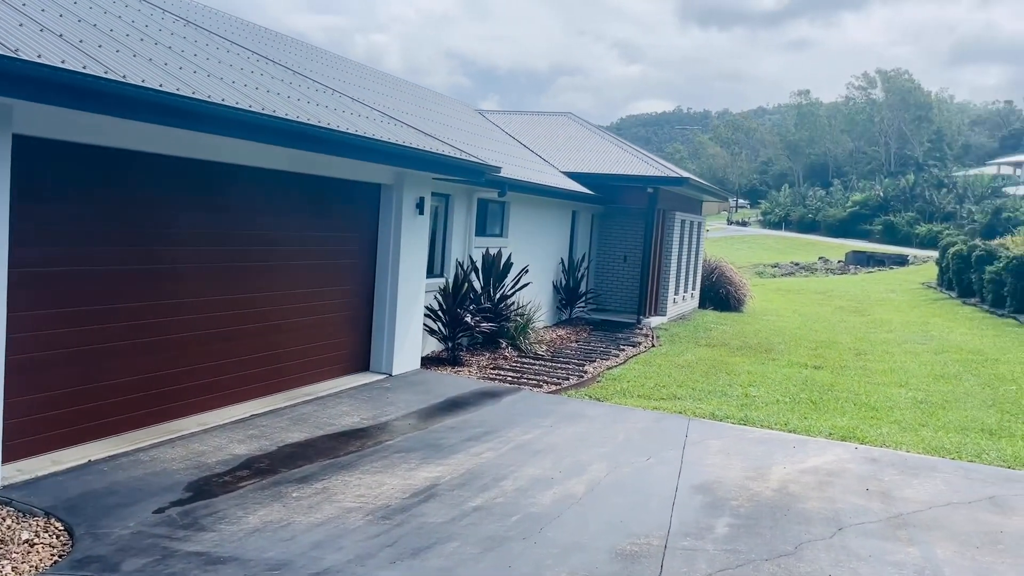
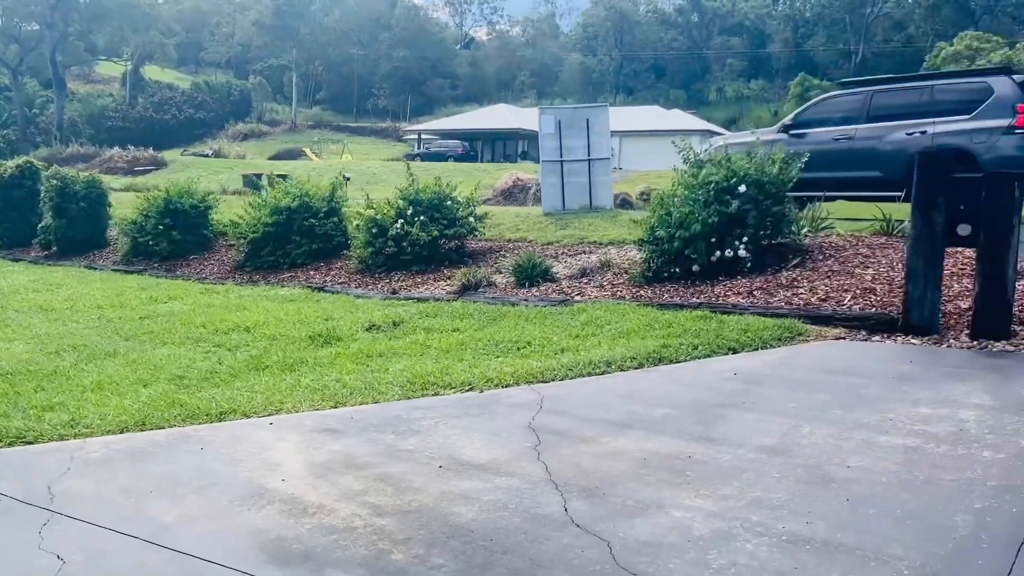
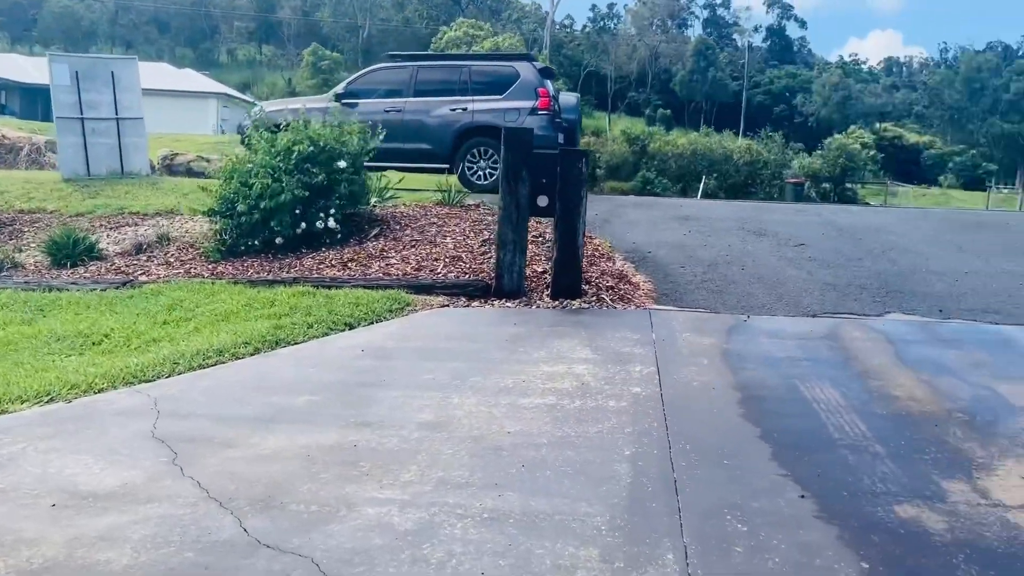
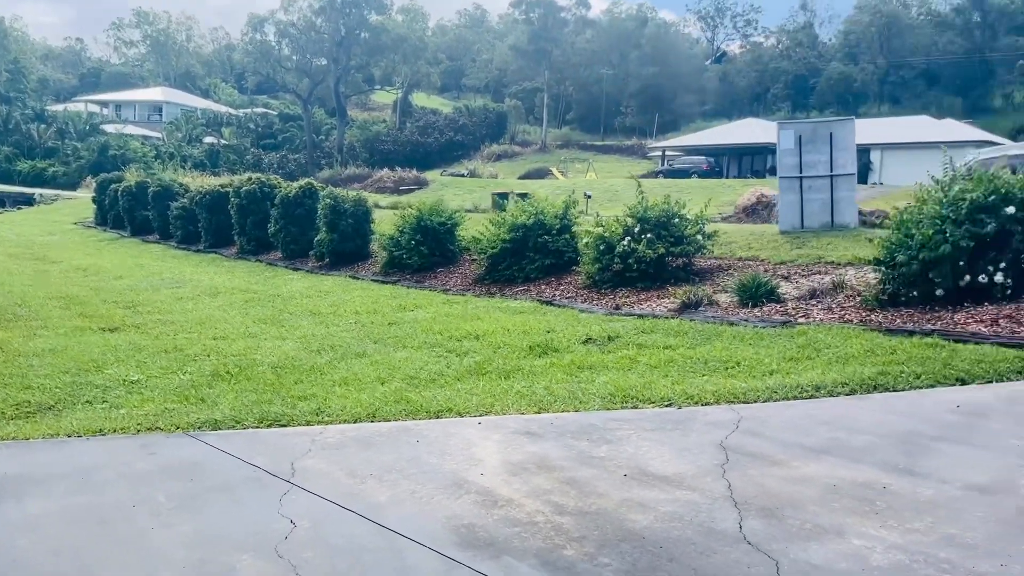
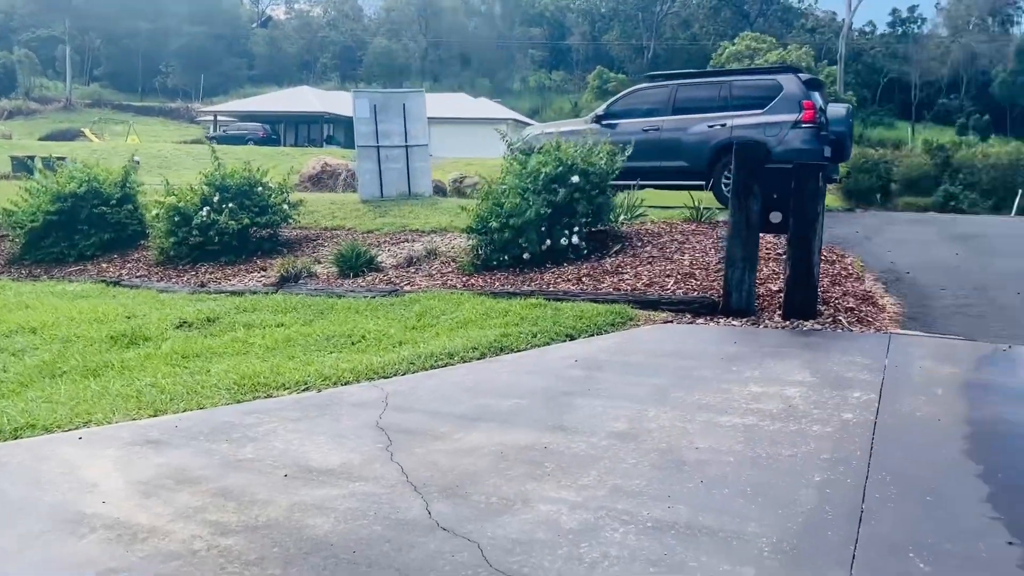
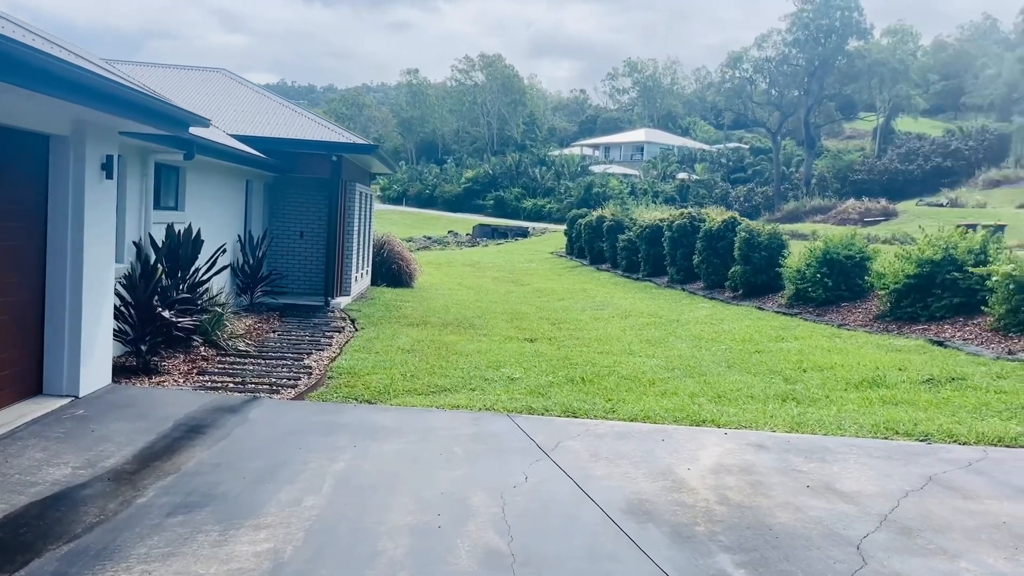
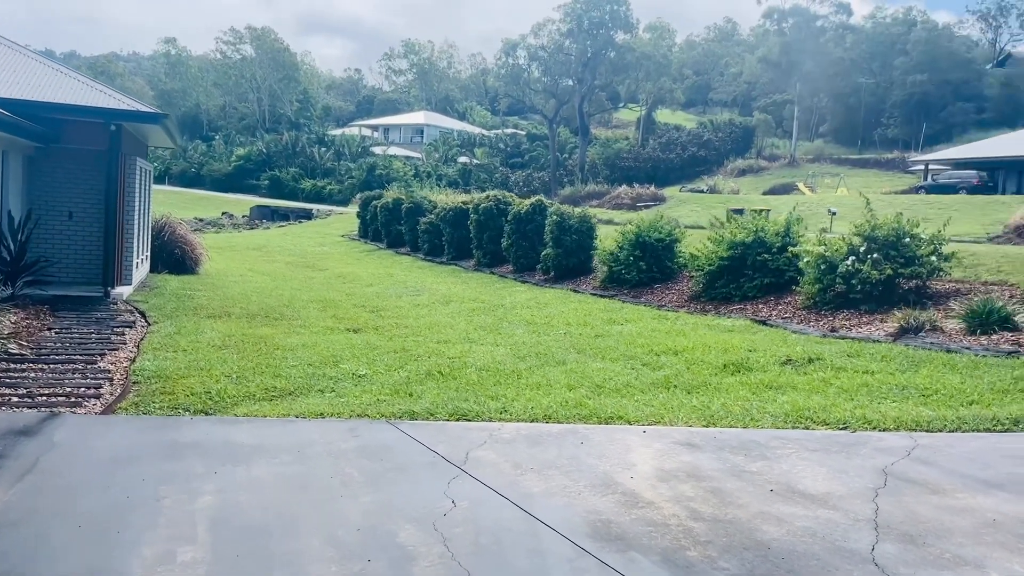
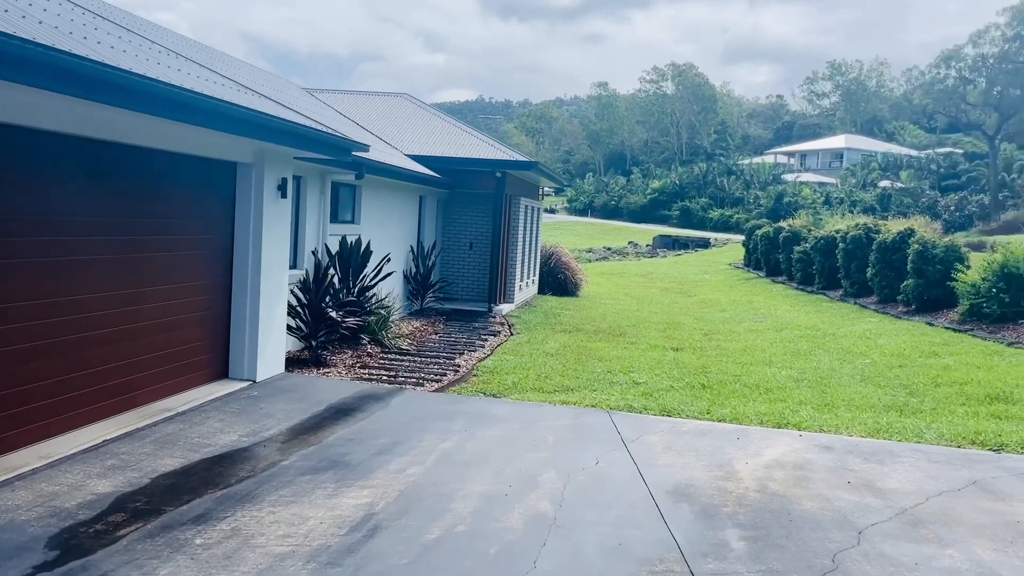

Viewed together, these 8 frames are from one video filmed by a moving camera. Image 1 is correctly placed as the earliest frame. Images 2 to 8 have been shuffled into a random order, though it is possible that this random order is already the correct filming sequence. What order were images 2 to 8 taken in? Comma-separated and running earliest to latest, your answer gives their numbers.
8, 6, 7, 4, 2, 5, 3
